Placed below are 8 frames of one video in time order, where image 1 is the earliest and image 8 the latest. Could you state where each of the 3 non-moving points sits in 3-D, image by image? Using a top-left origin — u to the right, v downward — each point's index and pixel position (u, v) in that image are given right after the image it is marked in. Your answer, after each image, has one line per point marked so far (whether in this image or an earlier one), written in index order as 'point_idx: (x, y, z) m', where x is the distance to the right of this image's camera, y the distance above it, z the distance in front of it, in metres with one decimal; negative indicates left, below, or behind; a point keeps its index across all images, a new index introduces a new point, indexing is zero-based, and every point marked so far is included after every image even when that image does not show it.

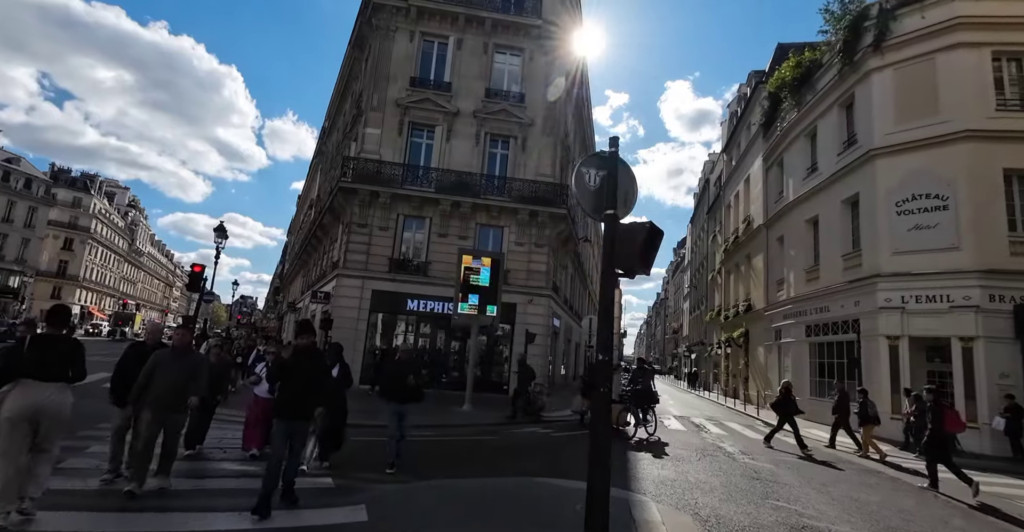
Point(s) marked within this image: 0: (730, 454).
0: (+4.1, -3.6, +9.9) m
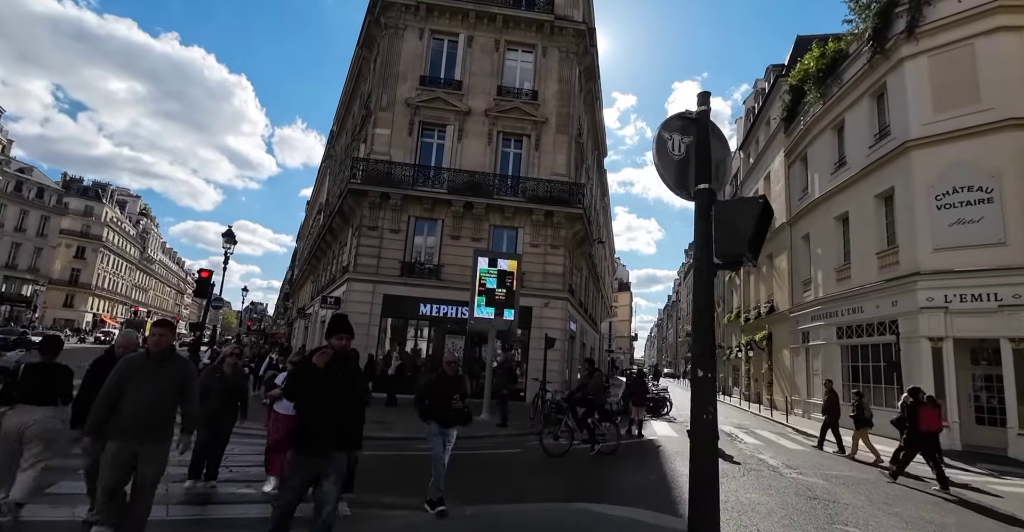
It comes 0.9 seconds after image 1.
0: (+4.6, -3.5, +9.1) m
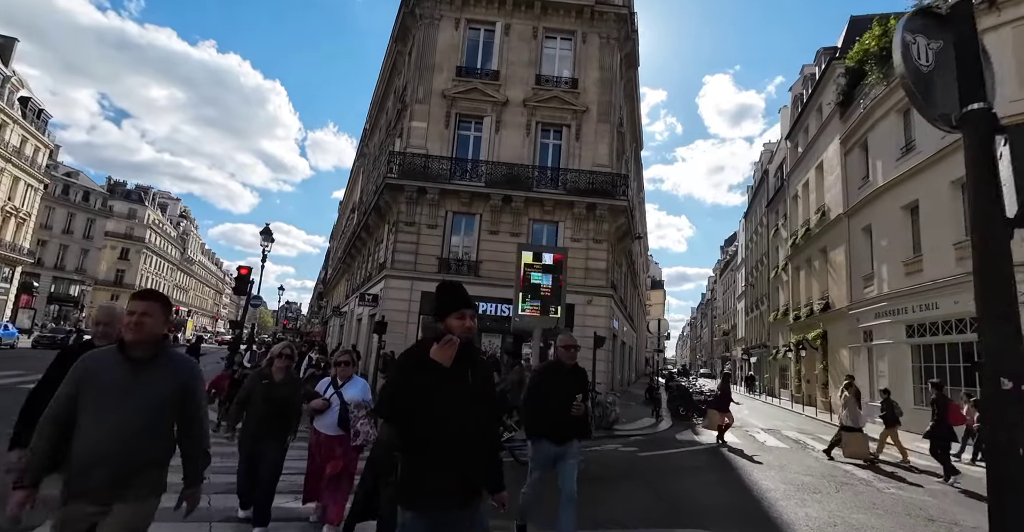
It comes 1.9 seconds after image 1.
0: (+5.5, -3.4, +8.1) m
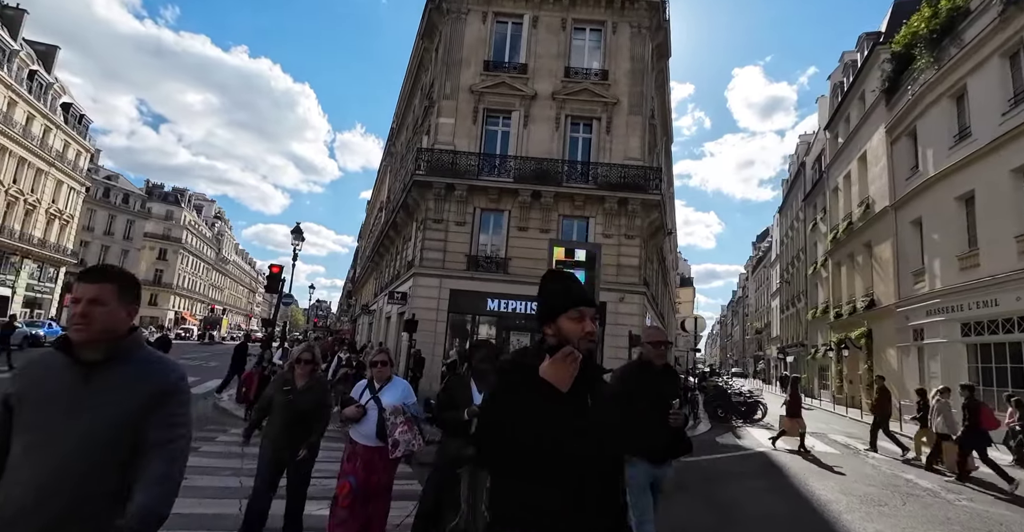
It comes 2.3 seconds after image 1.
0: (+6.1, -3.3, +7.5) m
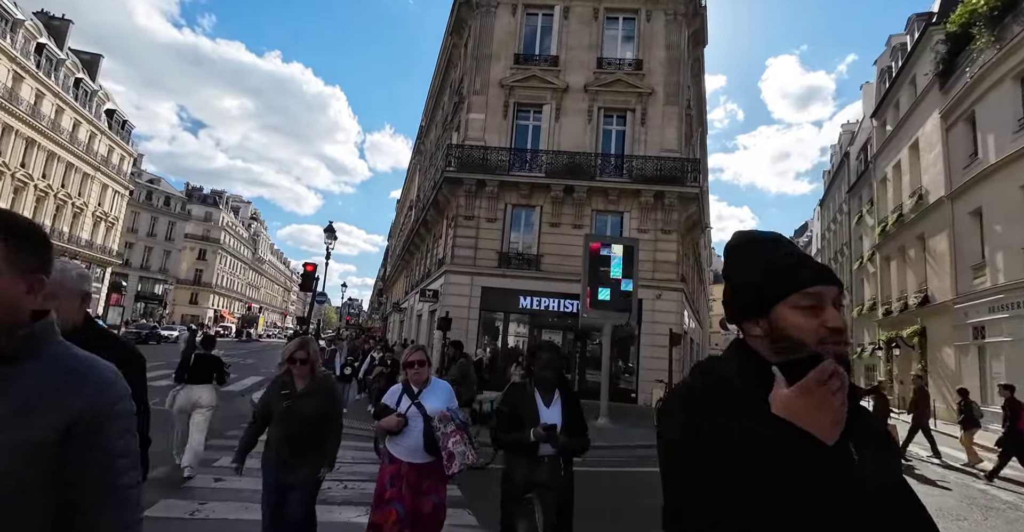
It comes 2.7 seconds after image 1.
0: (+6.6, -3.2, +6.9) m
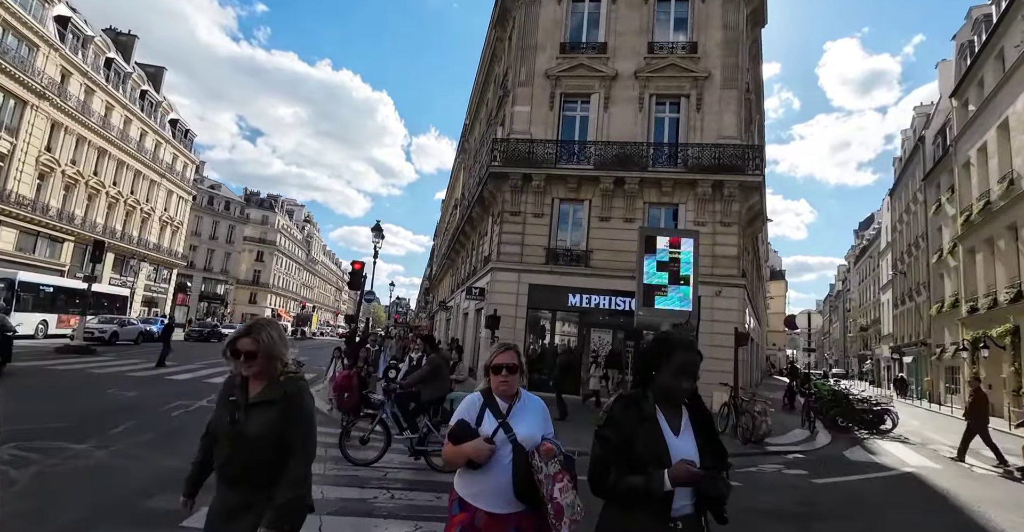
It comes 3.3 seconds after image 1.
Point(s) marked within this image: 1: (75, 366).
0: (+7.3, -3.0, +5.7) m
1: (-13.5, -3.1, +16.0) m
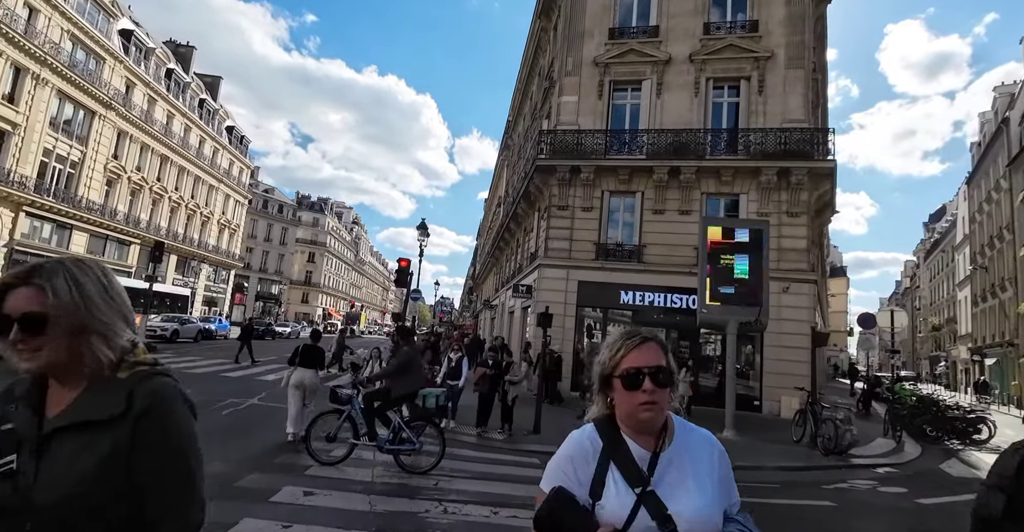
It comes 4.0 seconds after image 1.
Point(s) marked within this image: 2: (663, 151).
0: (+7.8, -2.9, +4.5) m
1: (-11.9, -3.1, +16.5) m
2: (+4.7, +3.6, +16.1) m
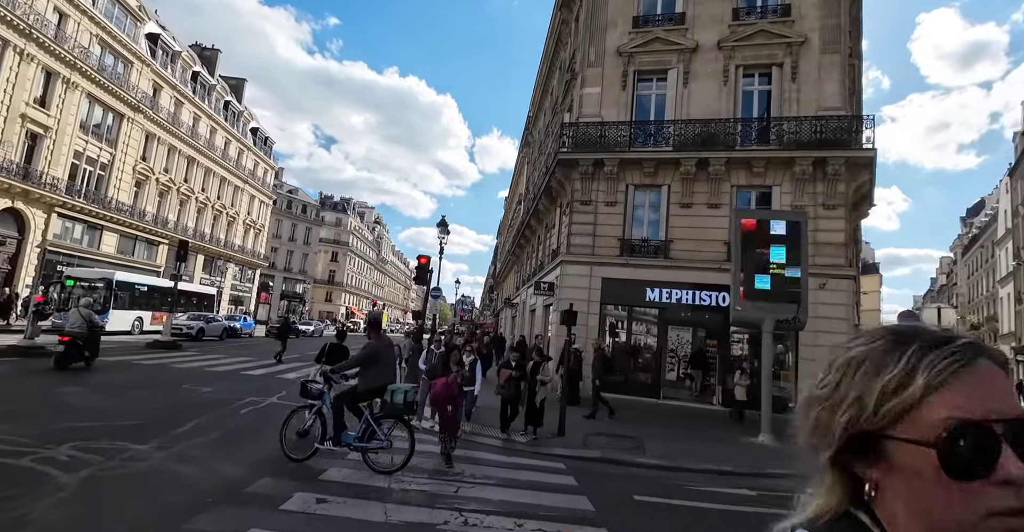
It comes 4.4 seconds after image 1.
0: (+8.0, -2.7, +3.7) m
1: (-11.2, -3.0, +16.5) m
2: (+5.3, +3.7, +15.5) m
